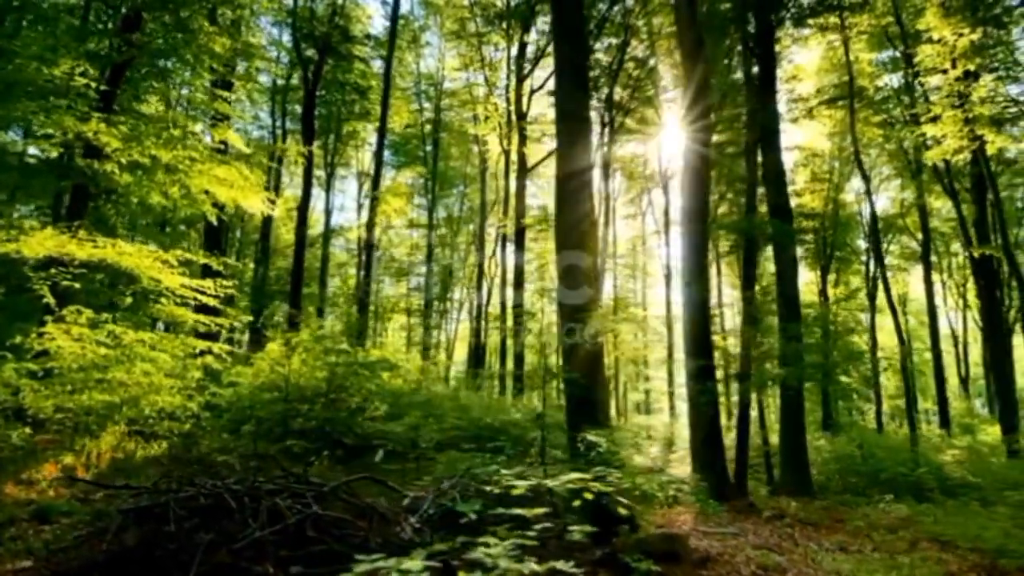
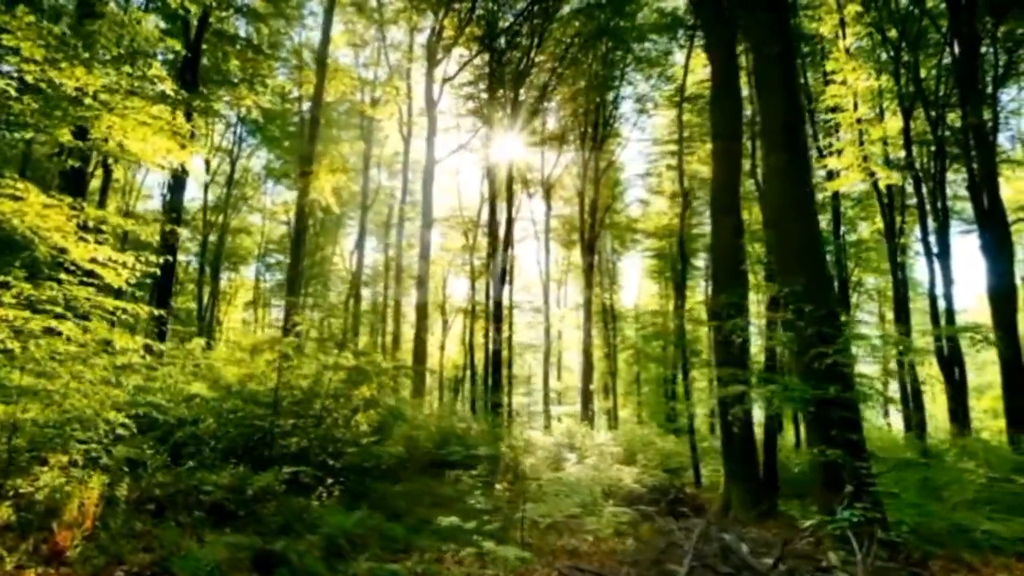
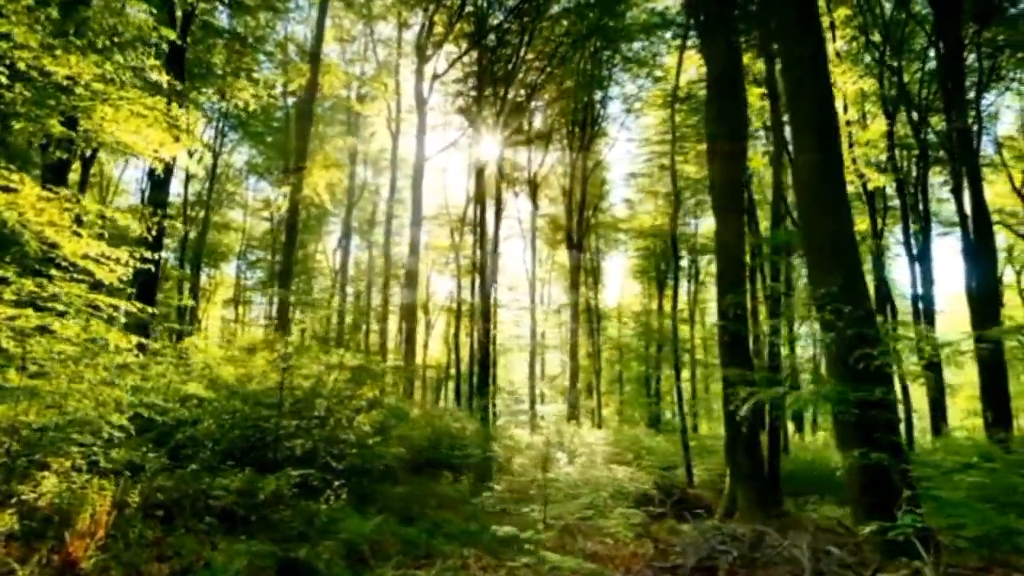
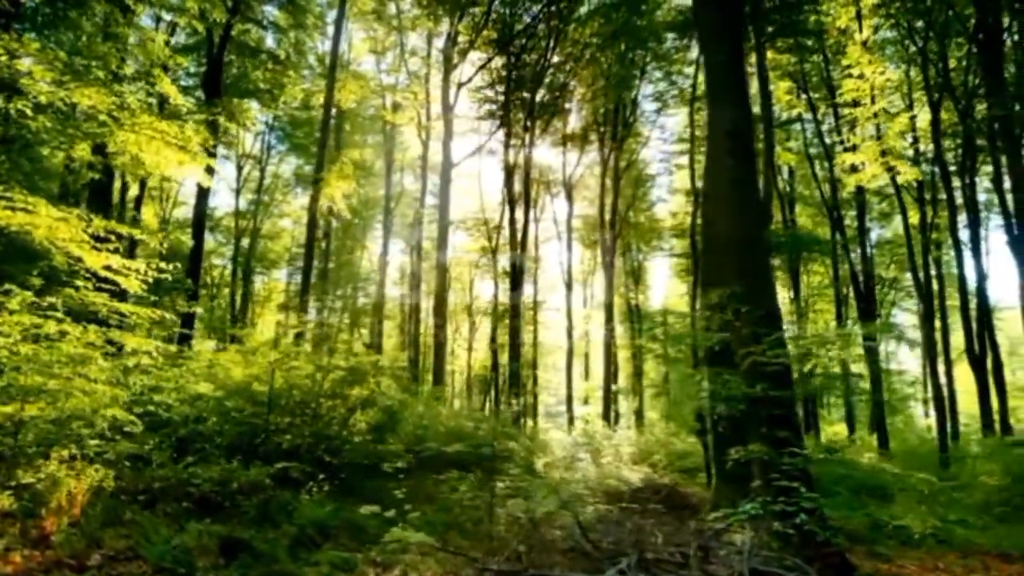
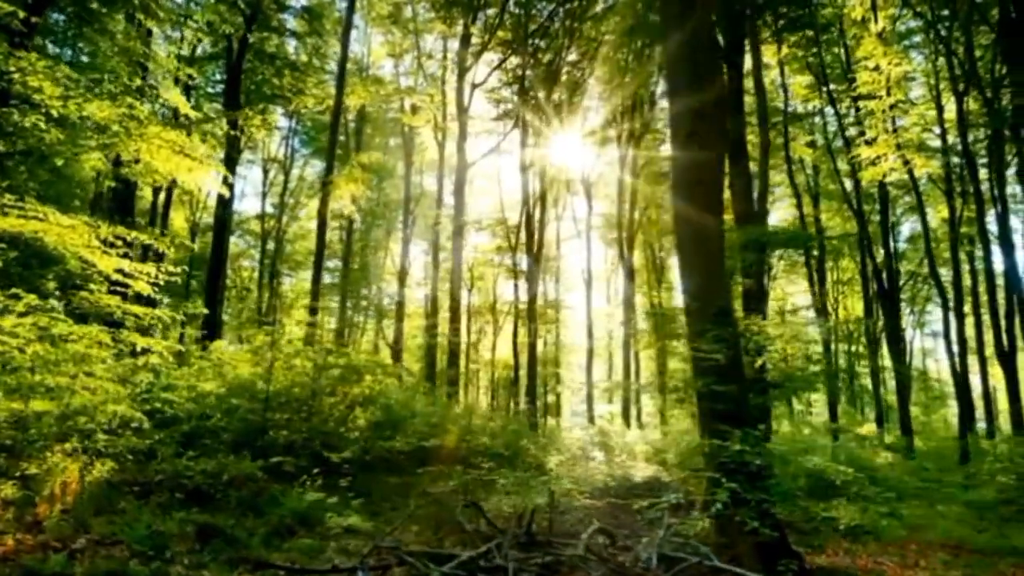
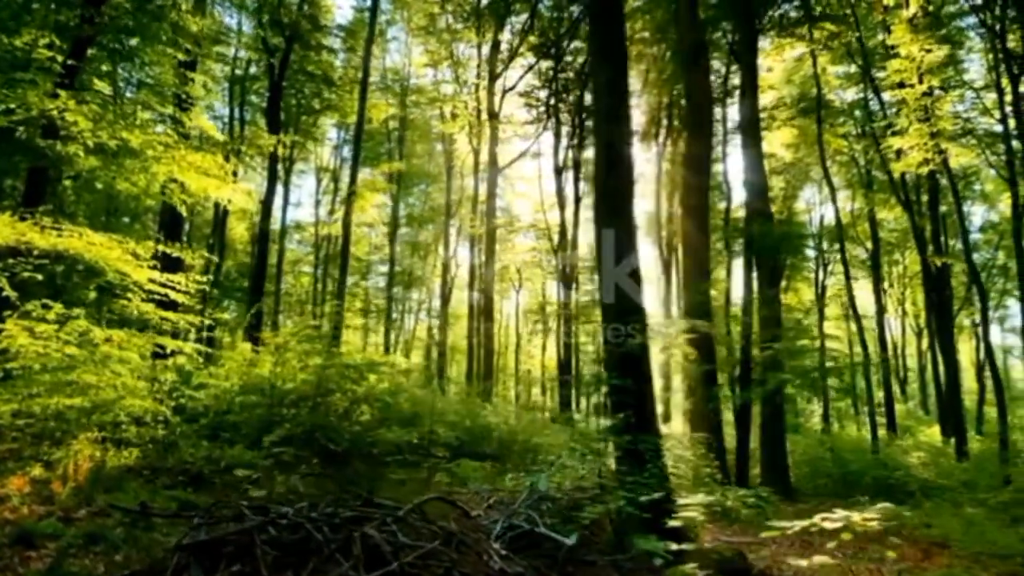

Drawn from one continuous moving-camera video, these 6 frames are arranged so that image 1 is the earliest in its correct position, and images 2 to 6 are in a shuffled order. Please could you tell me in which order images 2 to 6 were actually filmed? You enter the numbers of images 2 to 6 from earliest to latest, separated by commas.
6, 5, 4, 2, 3
